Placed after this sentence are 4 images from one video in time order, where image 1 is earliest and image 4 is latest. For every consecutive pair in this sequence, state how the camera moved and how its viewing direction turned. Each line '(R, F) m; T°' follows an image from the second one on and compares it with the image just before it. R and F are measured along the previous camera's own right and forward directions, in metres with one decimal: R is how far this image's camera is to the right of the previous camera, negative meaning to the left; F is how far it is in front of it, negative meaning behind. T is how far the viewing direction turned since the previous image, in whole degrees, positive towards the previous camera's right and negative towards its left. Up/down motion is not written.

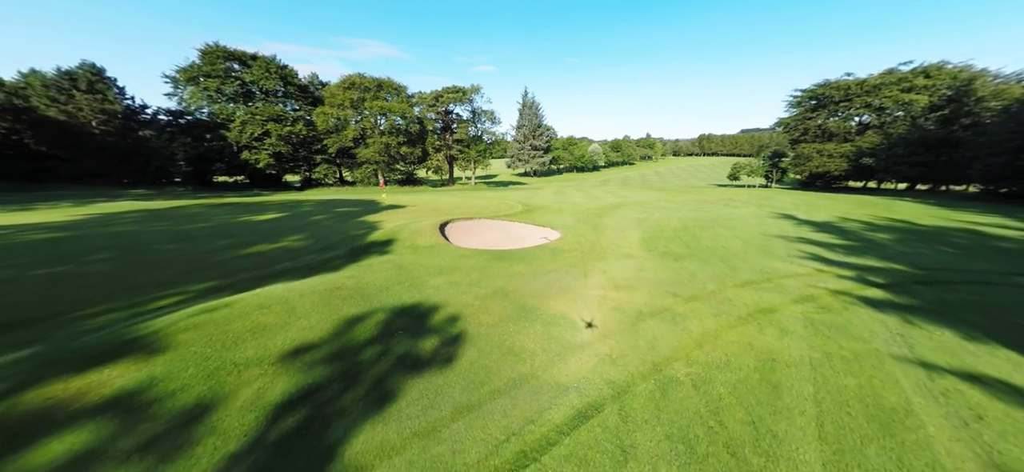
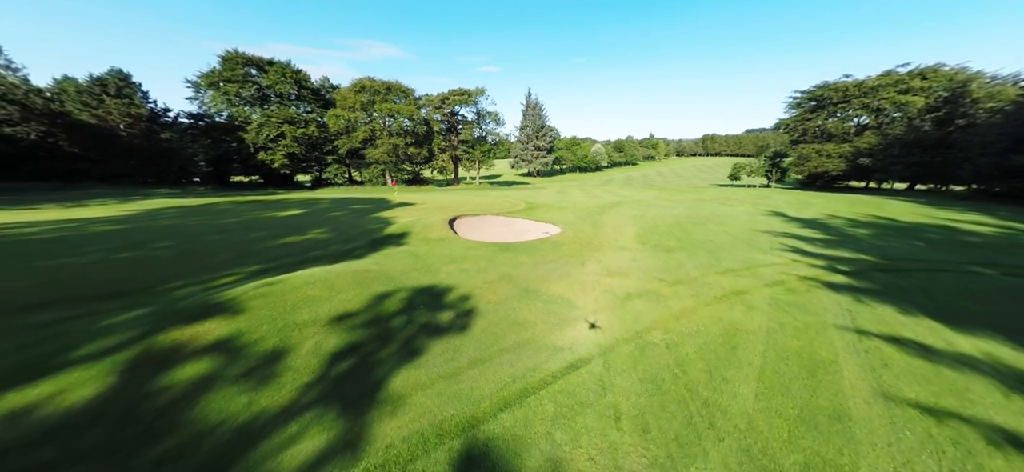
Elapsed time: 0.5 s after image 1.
(0.0, -1.3) m; -1°
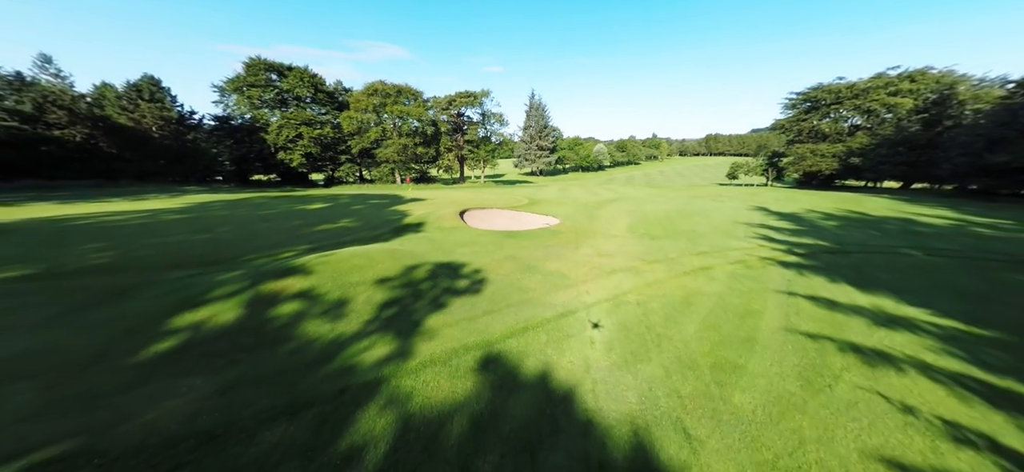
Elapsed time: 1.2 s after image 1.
(0.0, -2.1) m; -1°
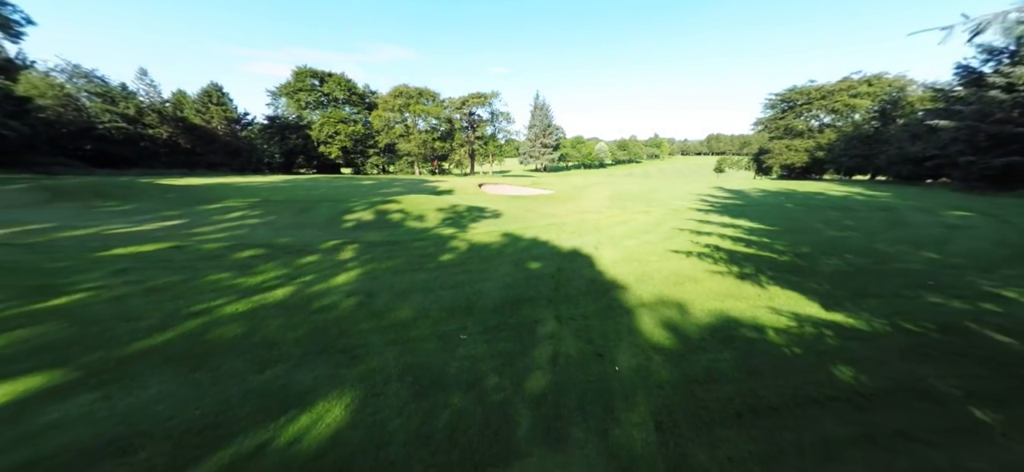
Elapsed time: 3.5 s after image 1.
(-0.1, -6.0) m; -1°
